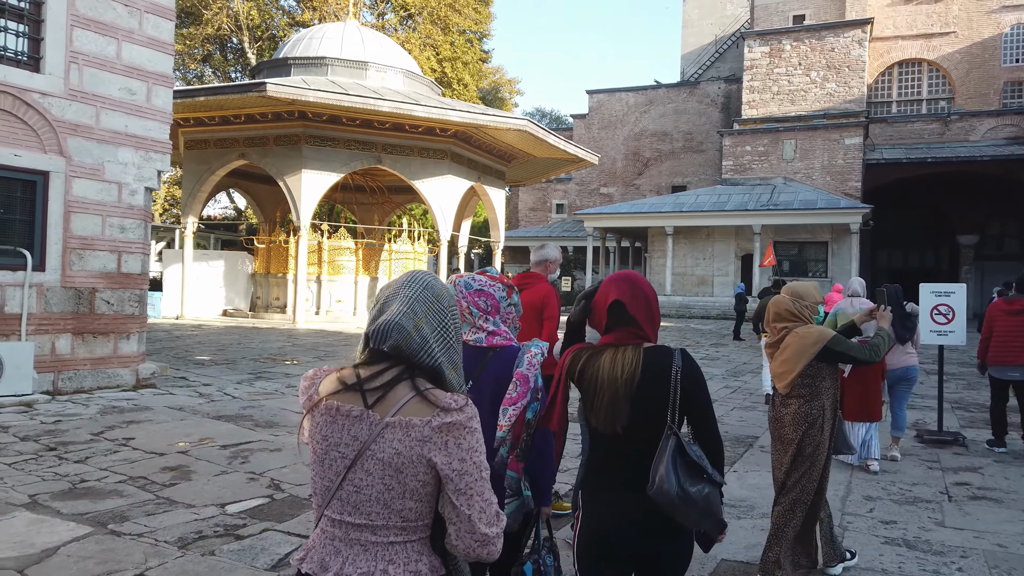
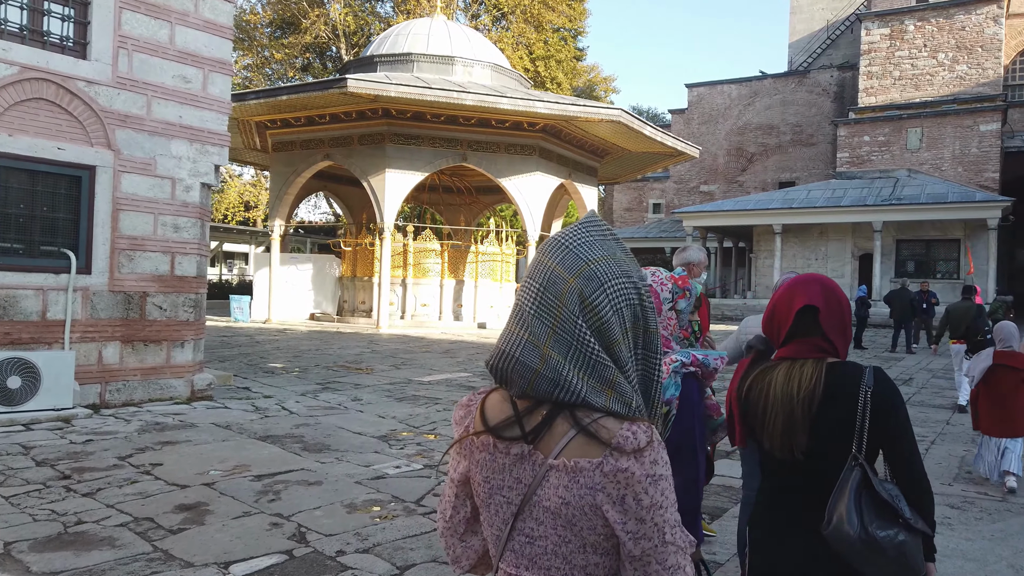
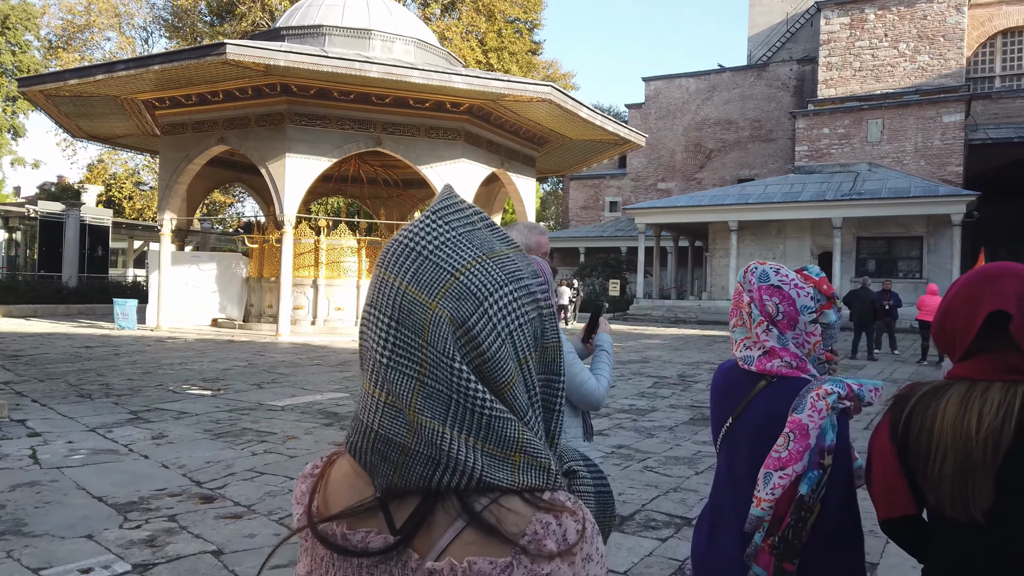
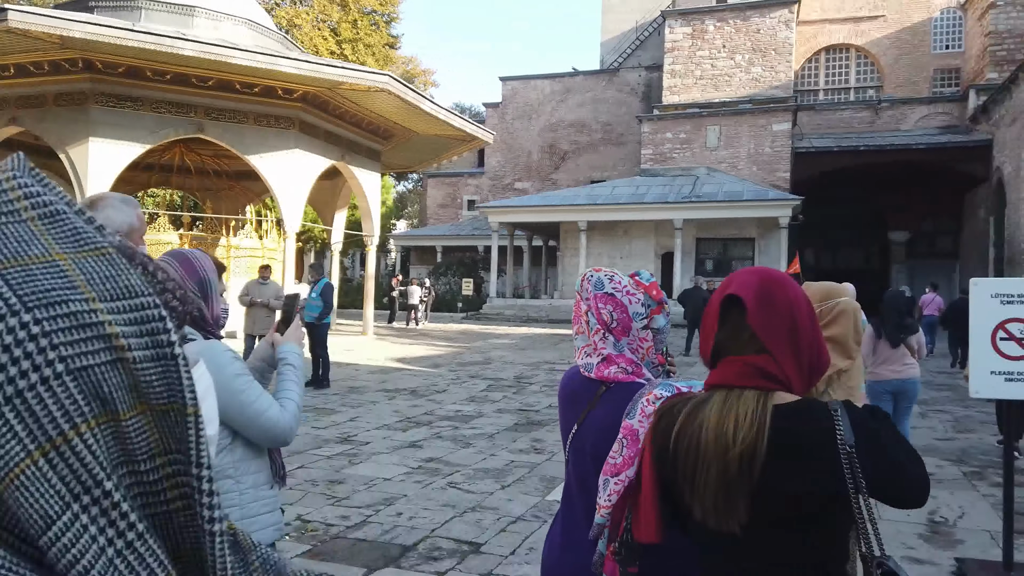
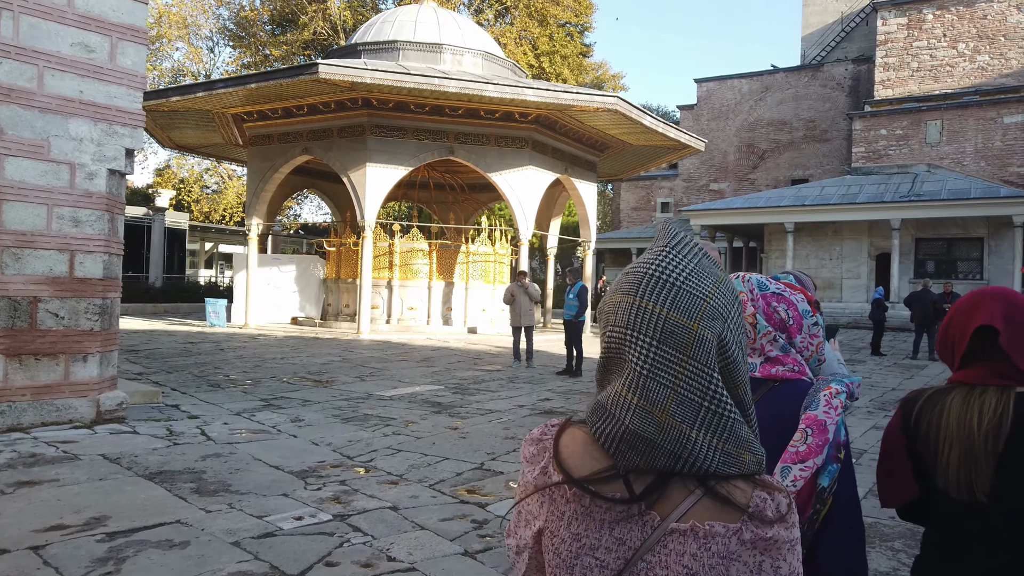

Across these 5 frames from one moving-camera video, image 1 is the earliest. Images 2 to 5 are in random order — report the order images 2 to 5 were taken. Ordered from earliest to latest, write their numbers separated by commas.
2, 5, 3, 4
